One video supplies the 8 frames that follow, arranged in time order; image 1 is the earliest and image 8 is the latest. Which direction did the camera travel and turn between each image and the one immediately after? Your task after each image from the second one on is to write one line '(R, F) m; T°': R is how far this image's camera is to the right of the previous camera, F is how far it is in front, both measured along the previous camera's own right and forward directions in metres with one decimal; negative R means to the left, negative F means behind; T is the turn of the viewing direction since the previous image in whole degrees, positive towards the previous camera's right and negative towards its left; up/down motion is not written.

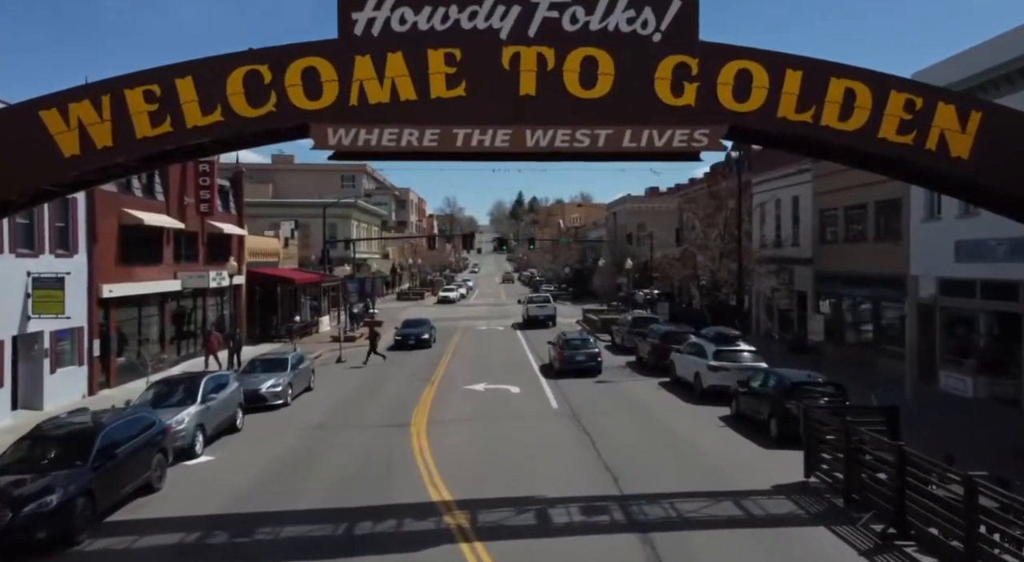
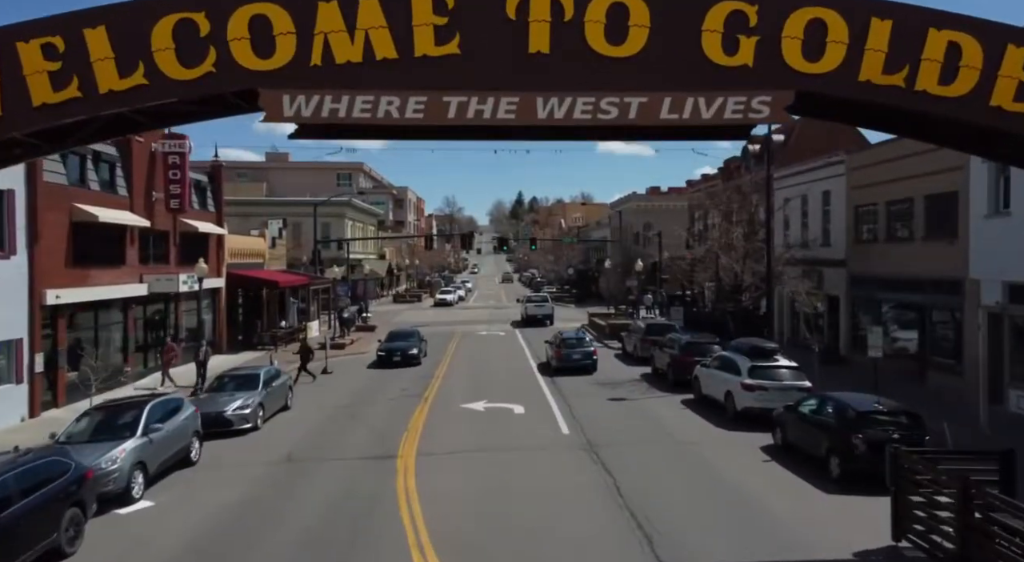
(-0.1, +2.6) m; 0°
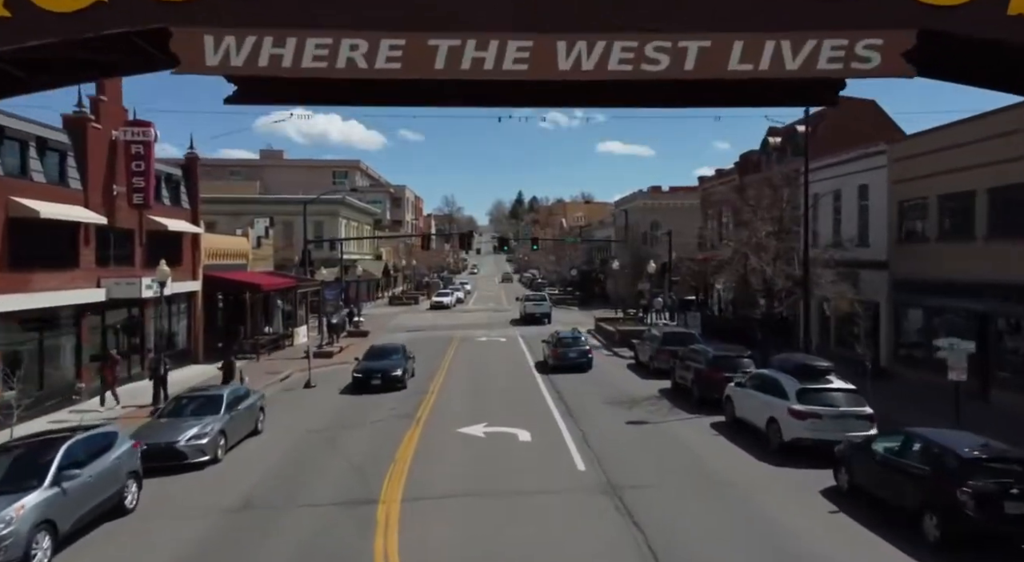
(-0.1, +2.6) m; 0°
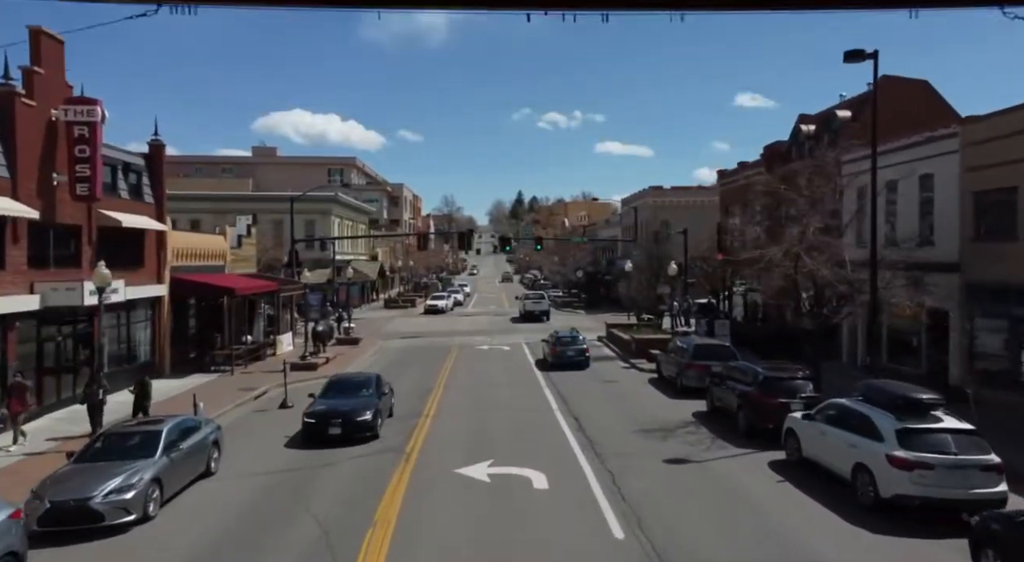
(-0.2, +3.3) m; 0°
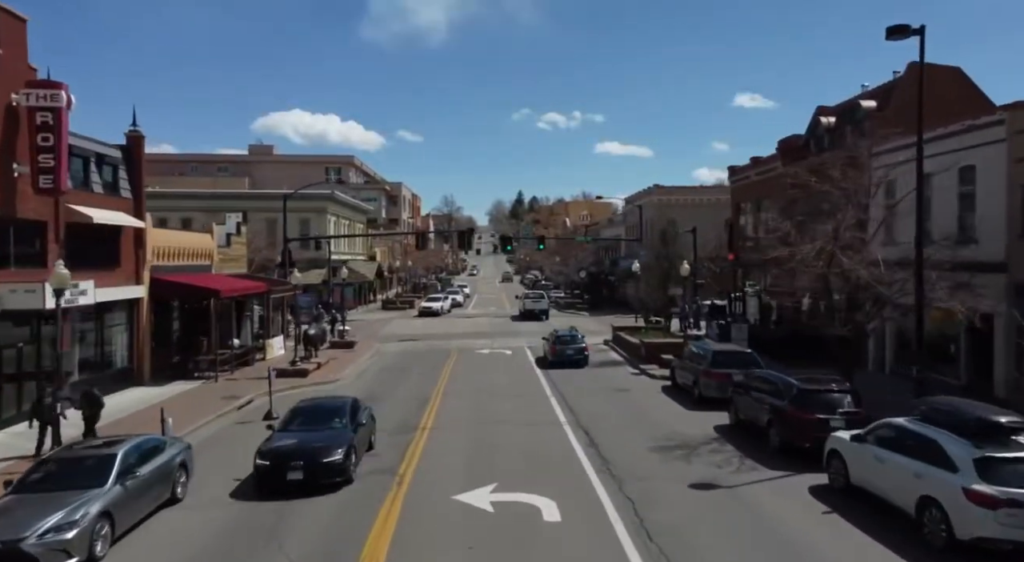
(-0.1, +1.7) m; 0°
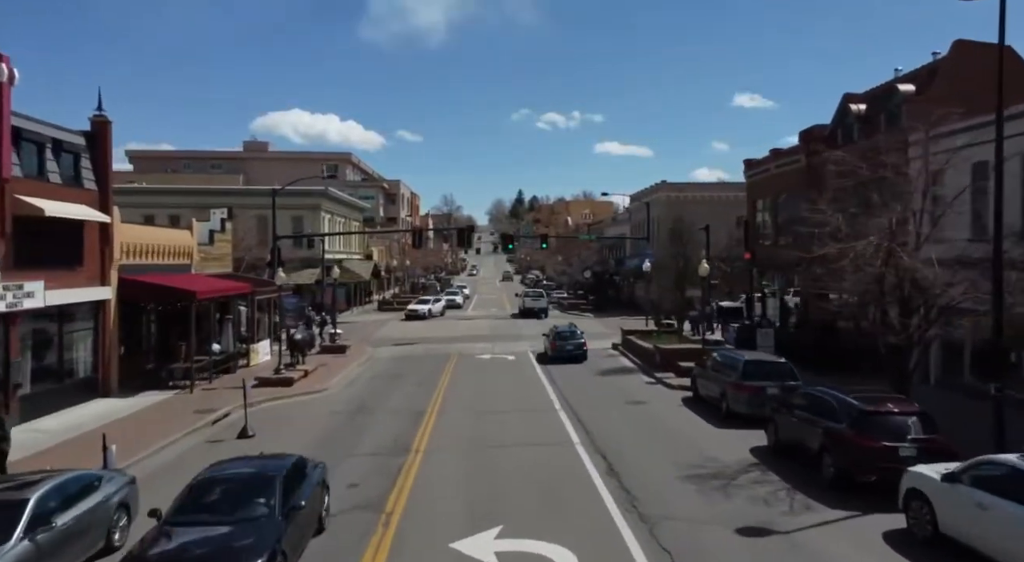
(-0.1, +2.2) m; 0°
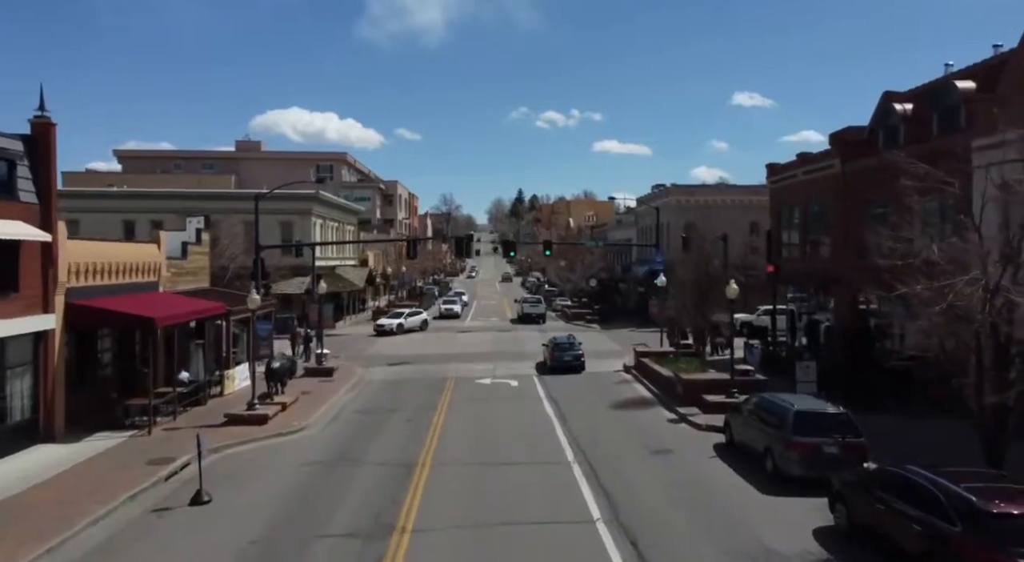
(-0.1, +2.9) m; 0°
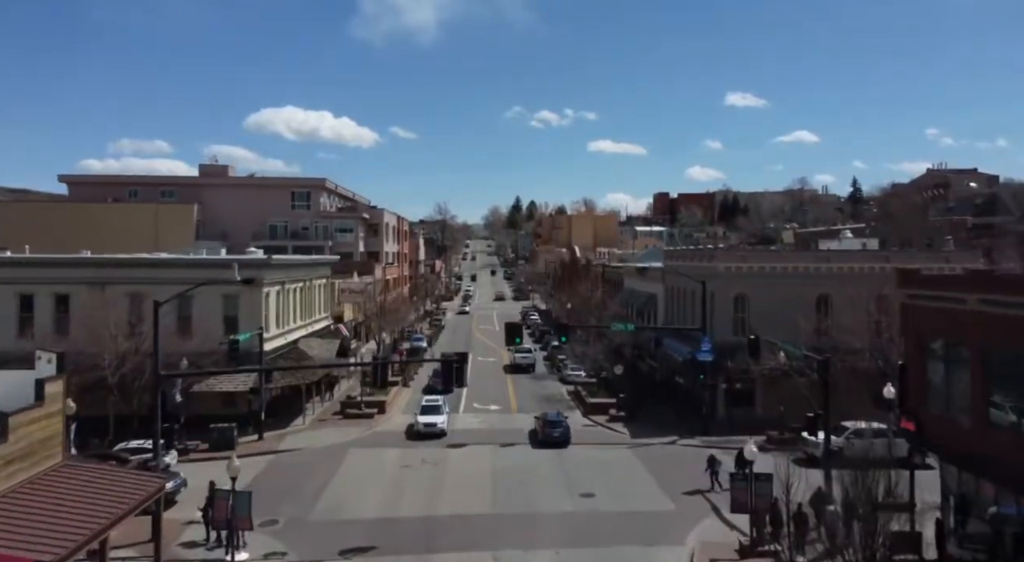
(-0.5, +11.0) m; 0°
